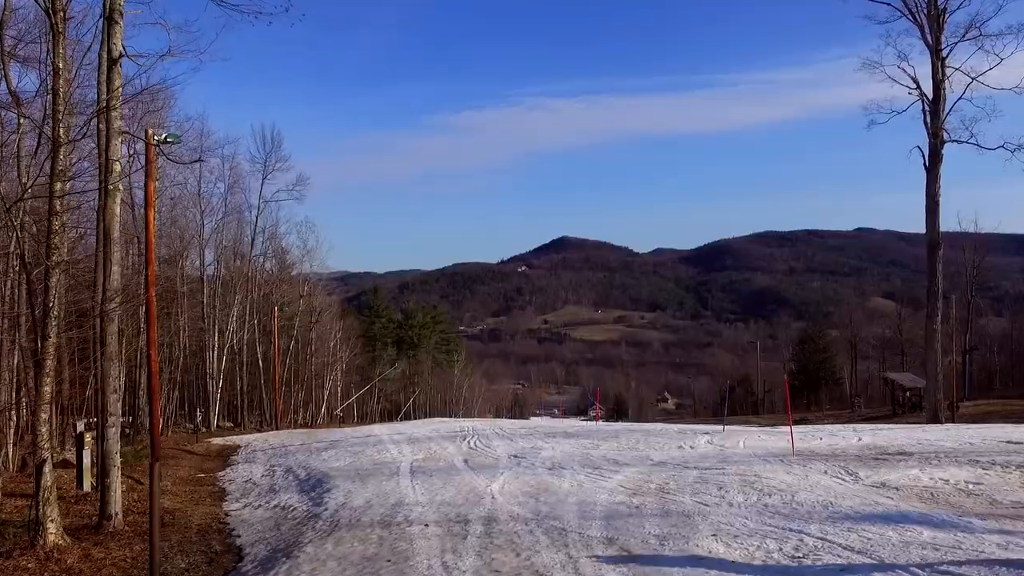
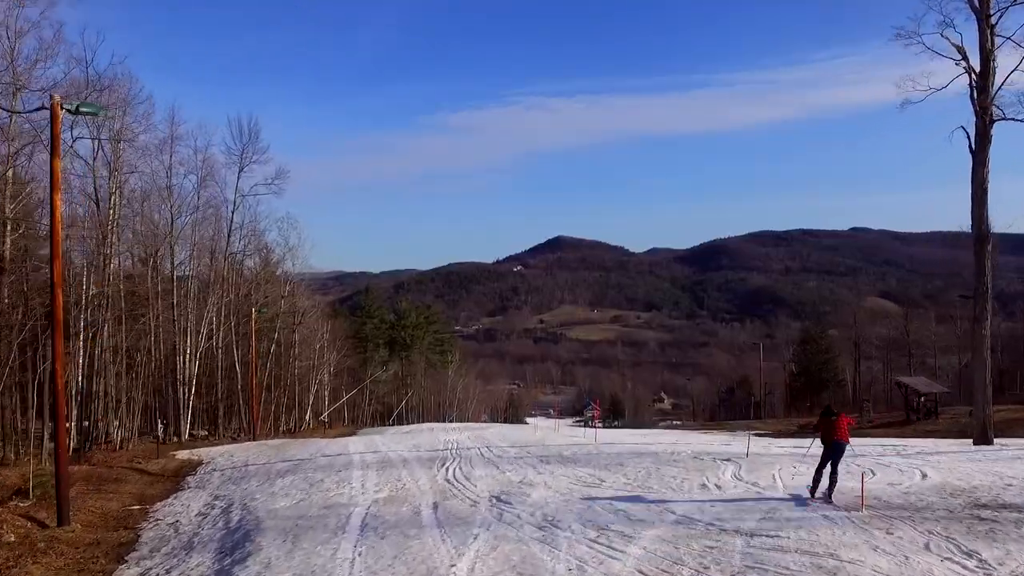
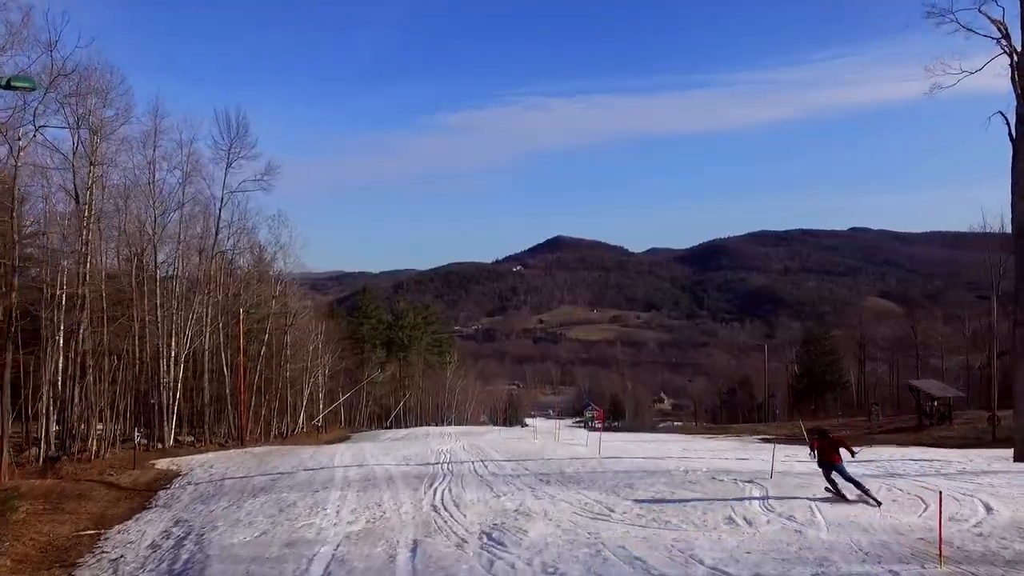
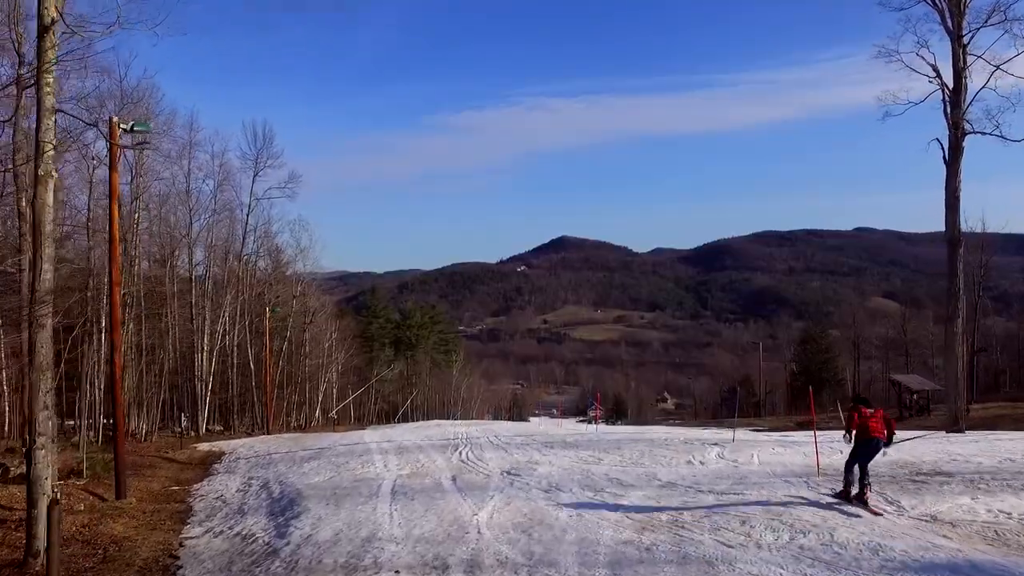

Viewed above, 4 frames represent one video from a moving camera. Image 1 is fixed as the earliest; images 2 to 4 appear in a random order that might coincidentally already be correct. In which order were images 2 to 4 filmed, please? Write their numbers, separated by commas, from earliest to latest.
4, 2, 3
